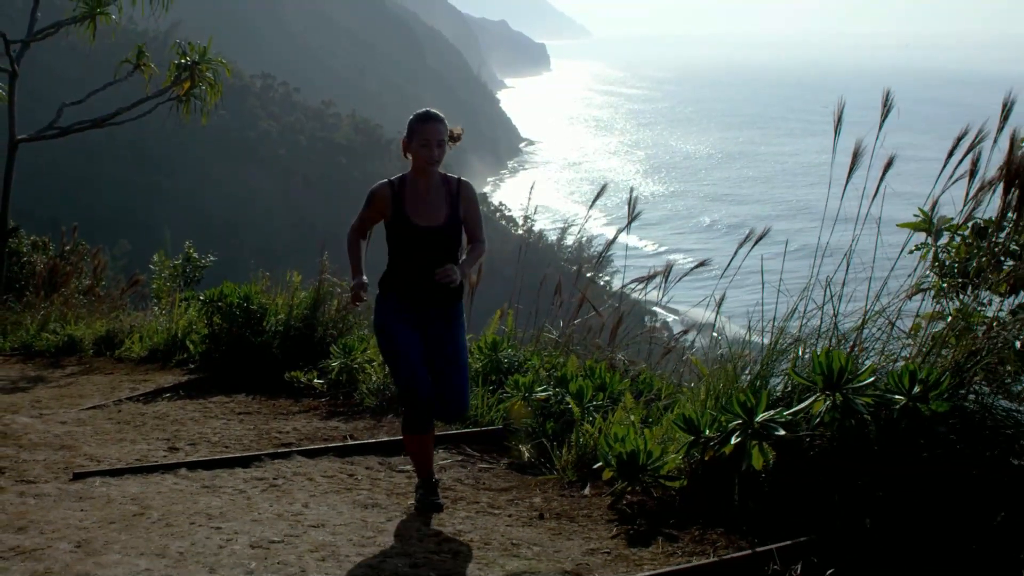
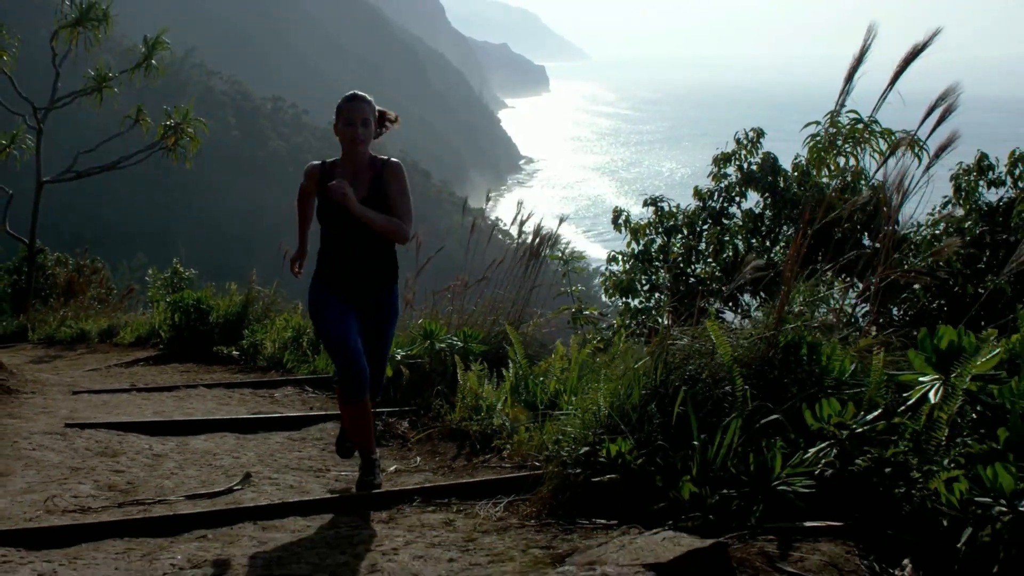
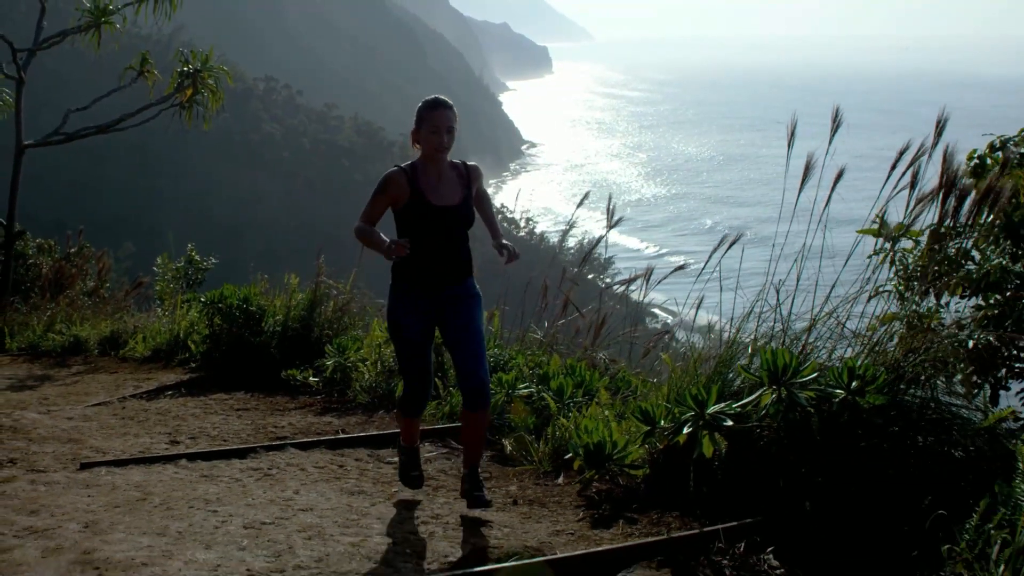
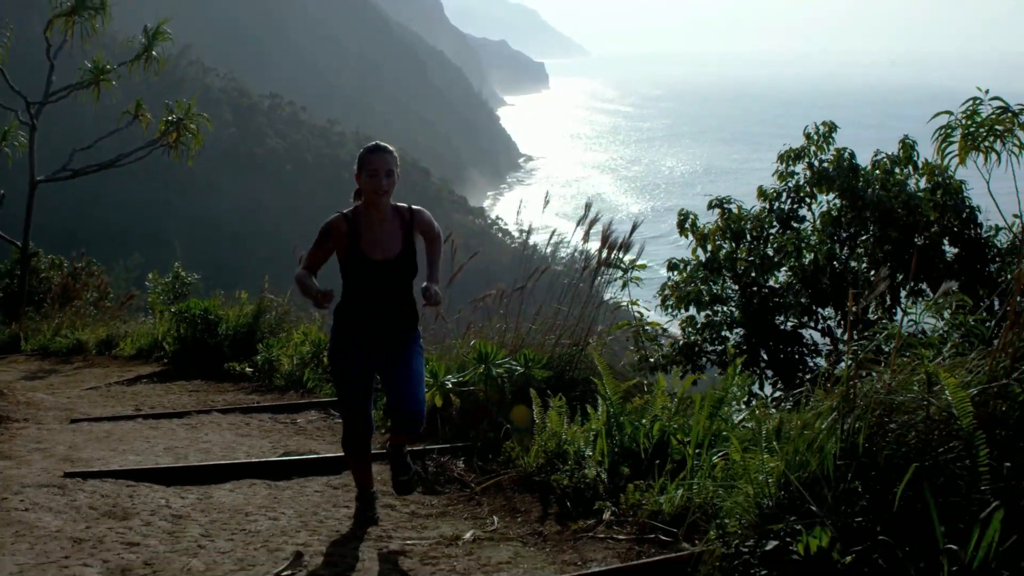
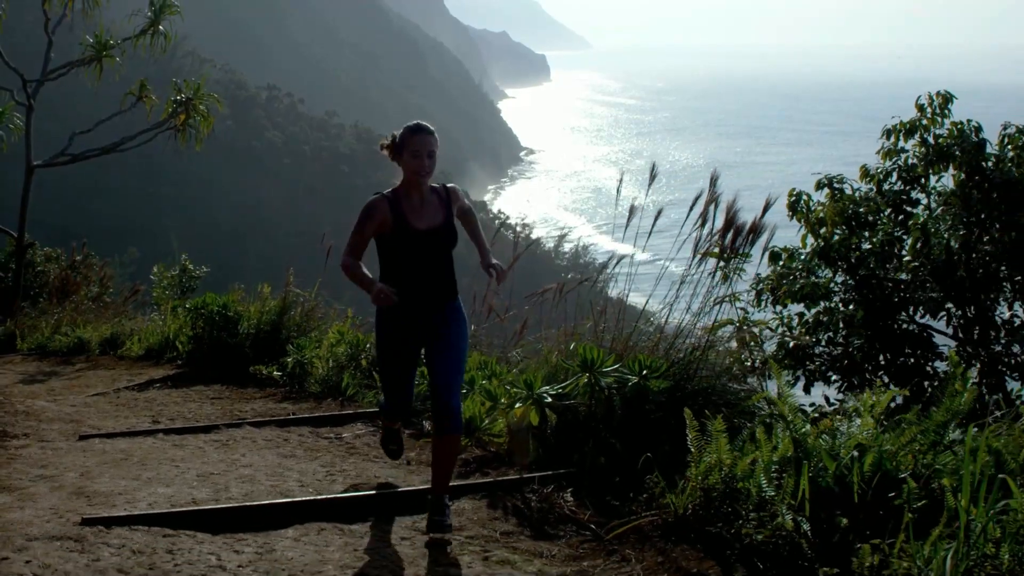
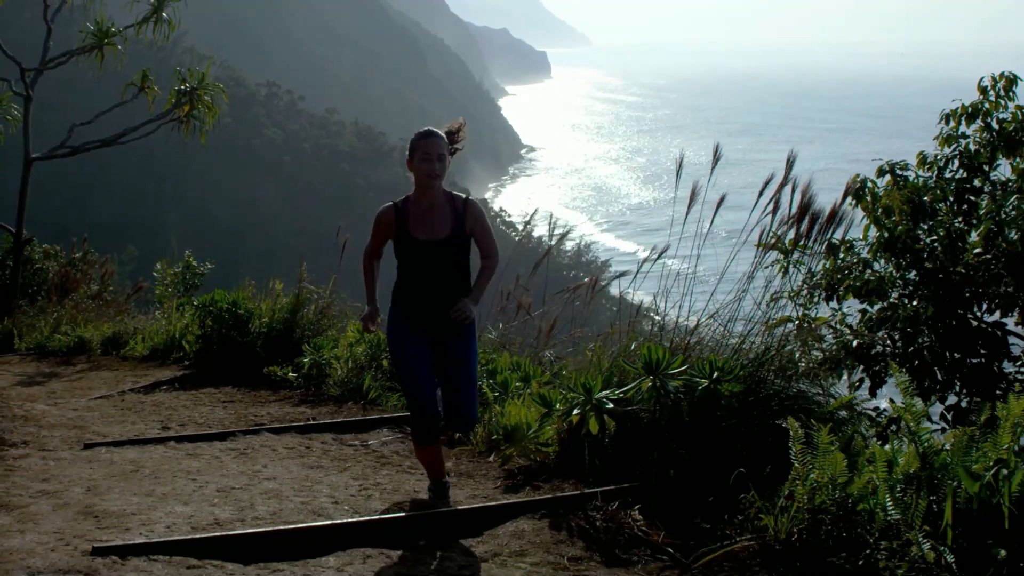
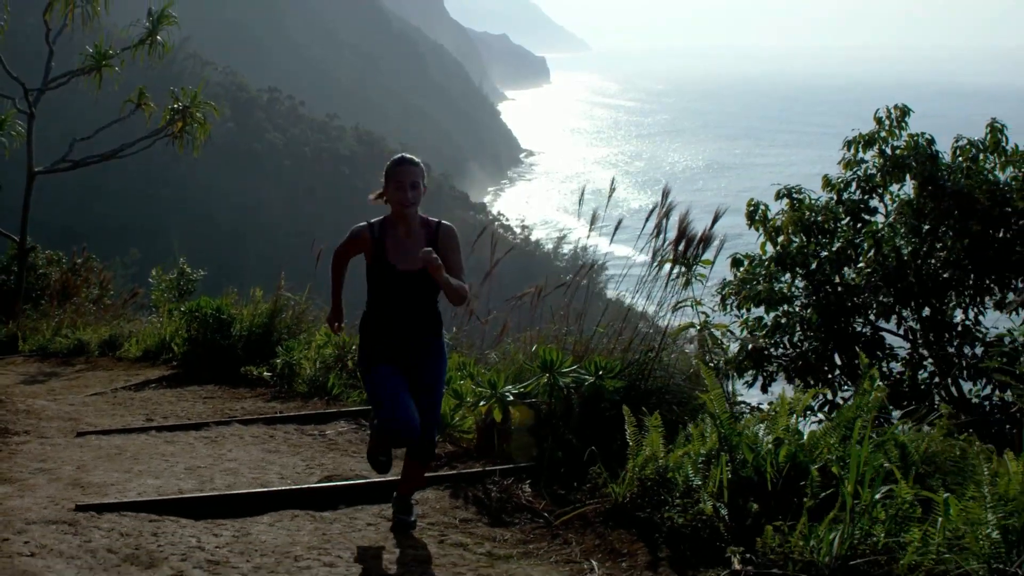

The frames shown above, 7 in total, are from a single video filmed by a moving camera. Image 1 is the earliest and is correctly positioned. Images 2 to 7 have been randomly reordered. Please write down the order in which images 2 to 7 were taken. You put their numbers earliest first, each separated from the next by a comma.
3, 6, 5, 7, 4, 2
